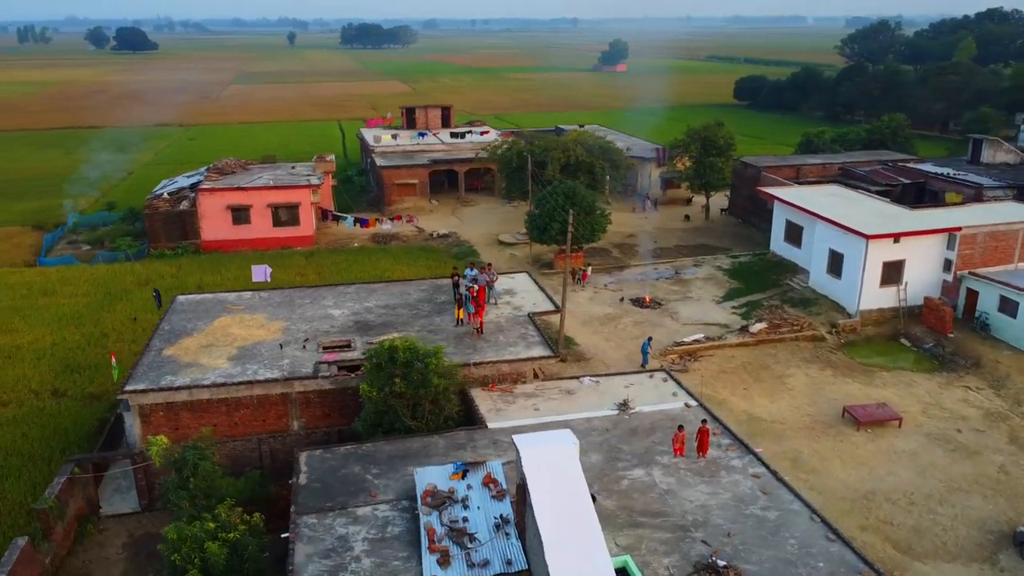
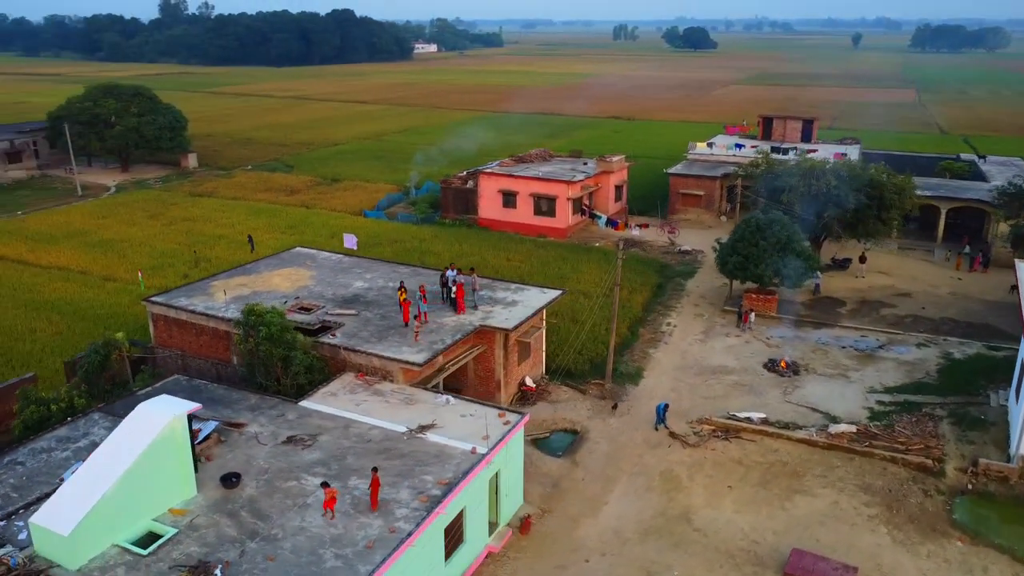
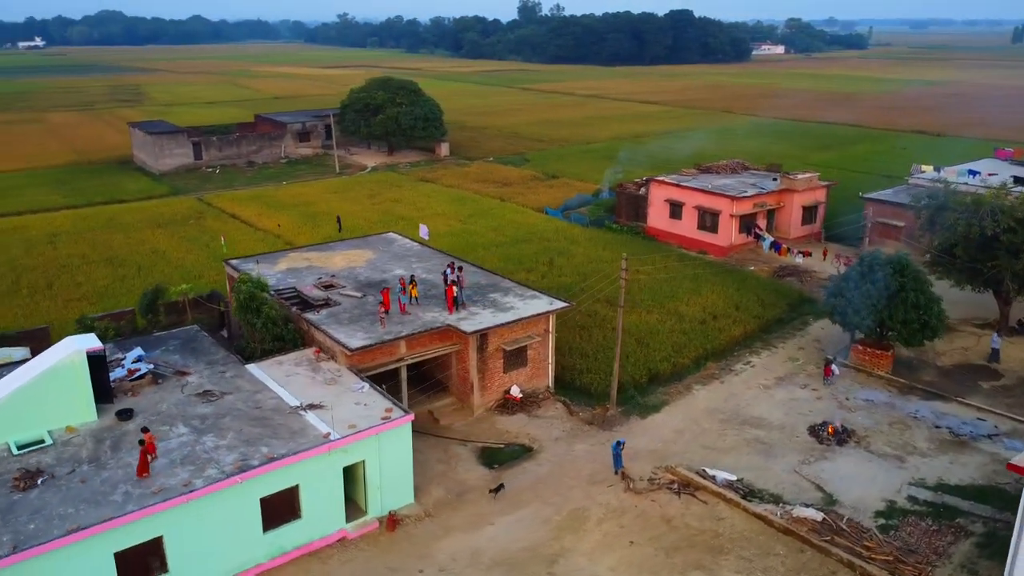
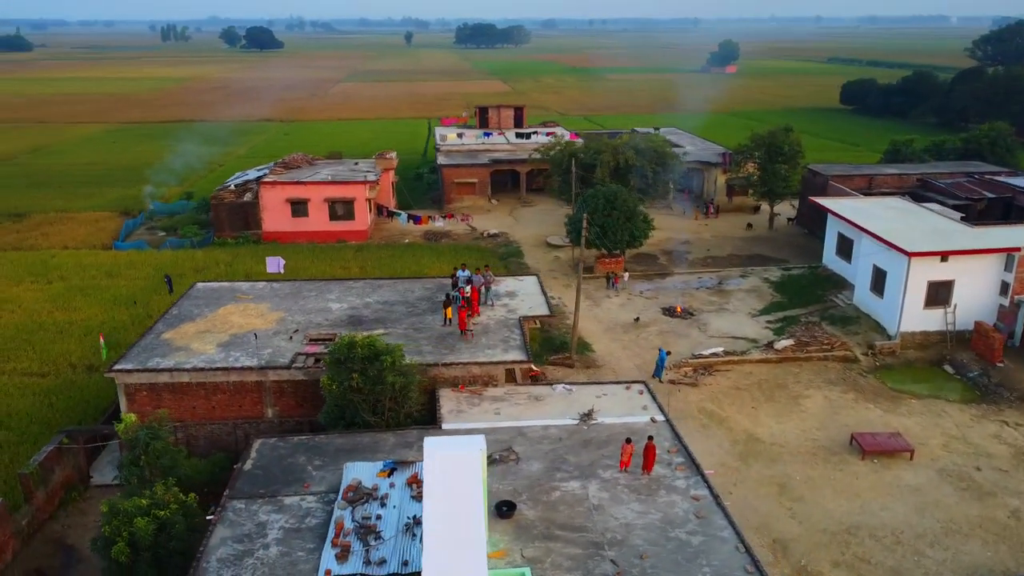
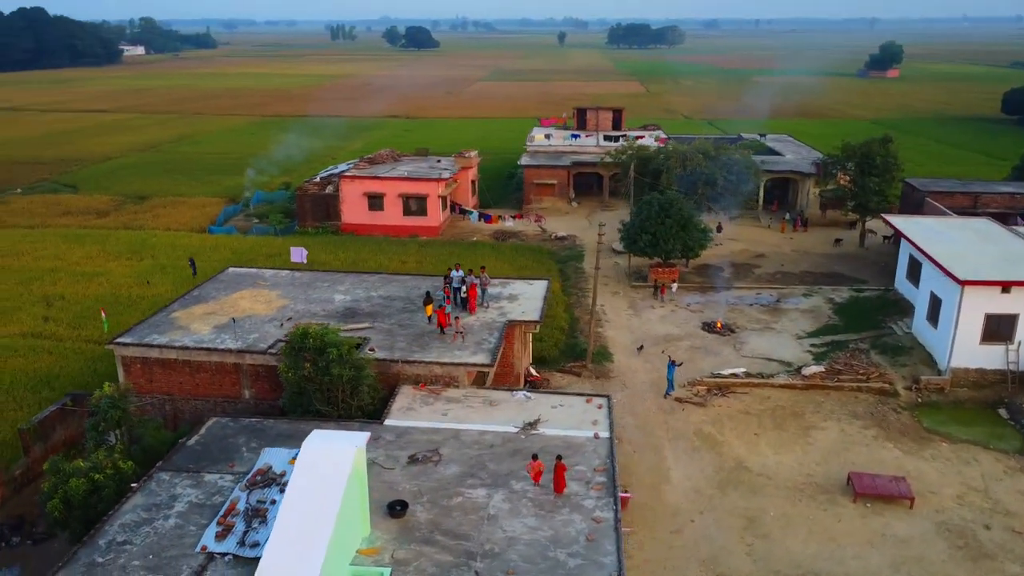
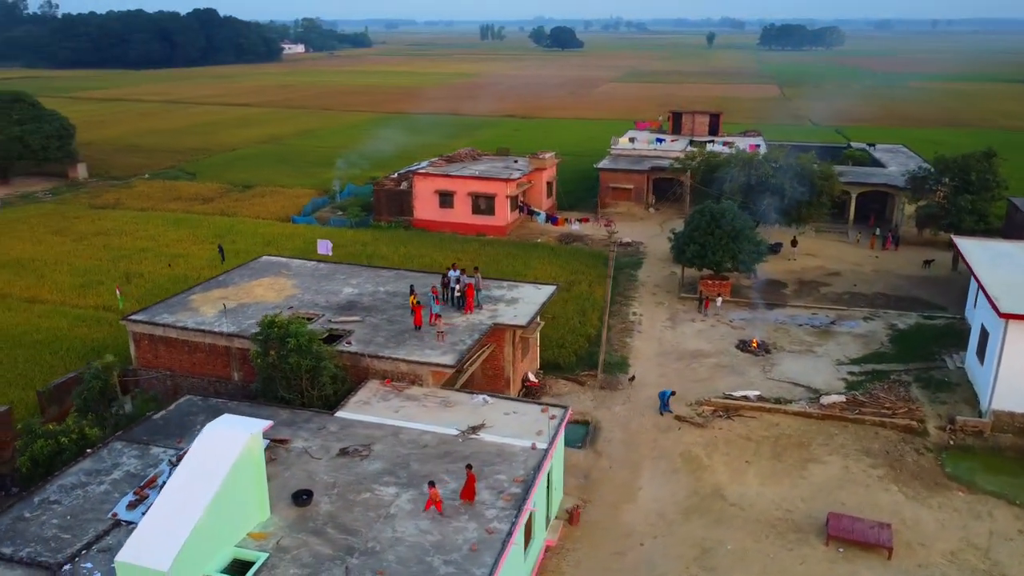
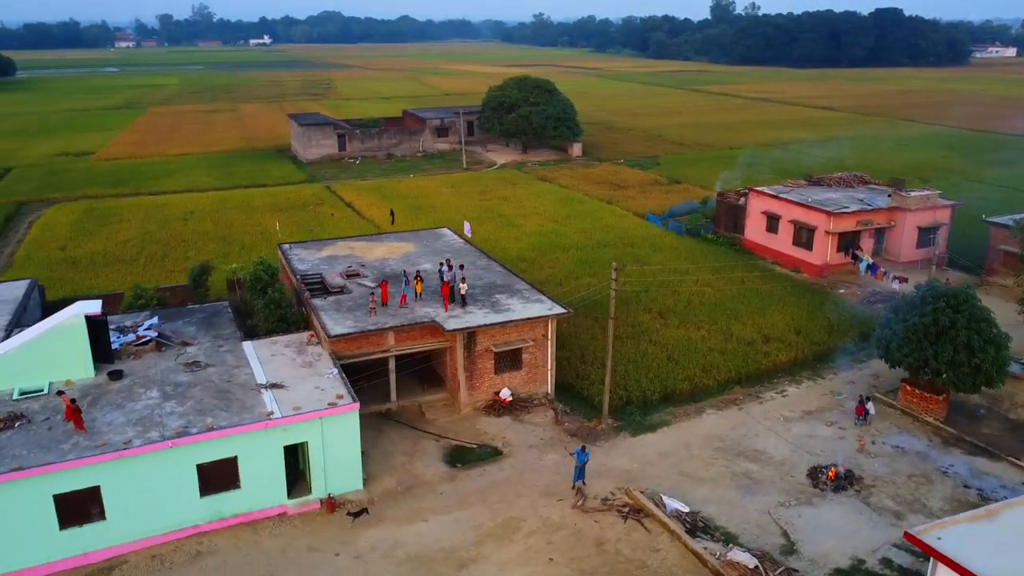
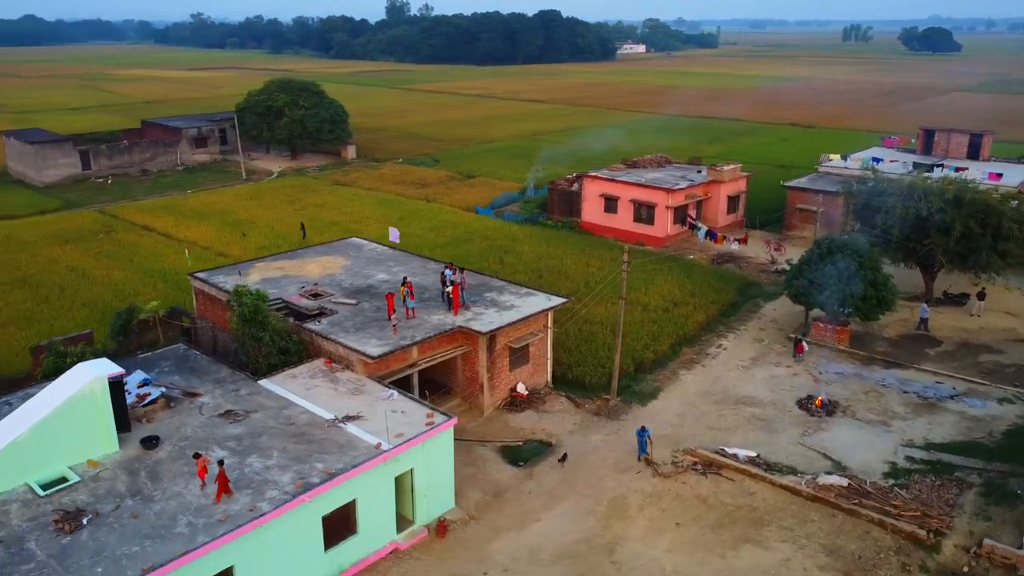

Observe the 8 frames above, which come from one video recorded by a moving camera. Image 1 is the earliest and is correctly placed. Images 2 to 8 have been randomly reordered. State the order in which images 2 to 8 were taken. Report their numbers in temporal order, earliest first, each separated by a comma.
4, 5, 6, 2, 8, 3, 7
